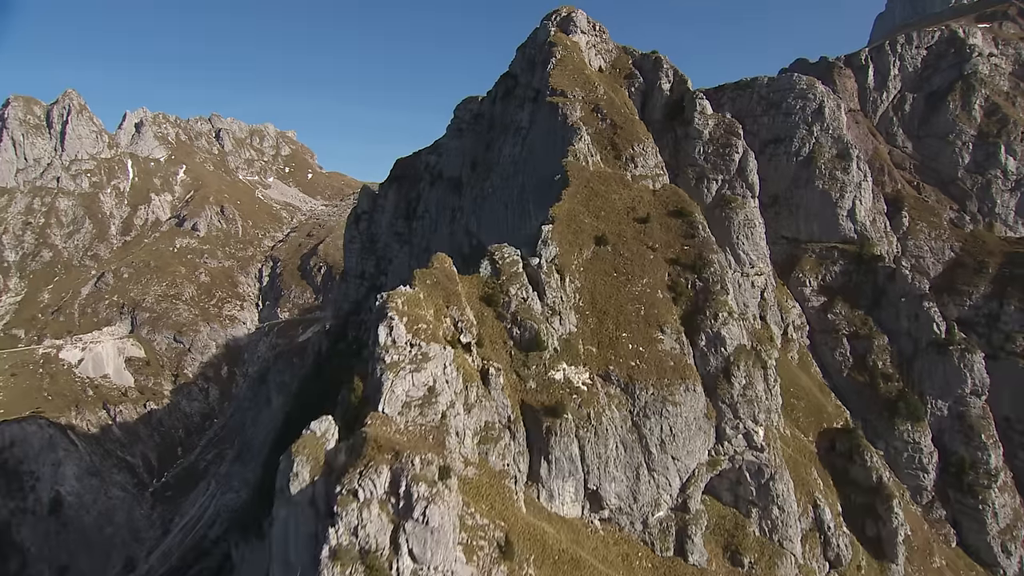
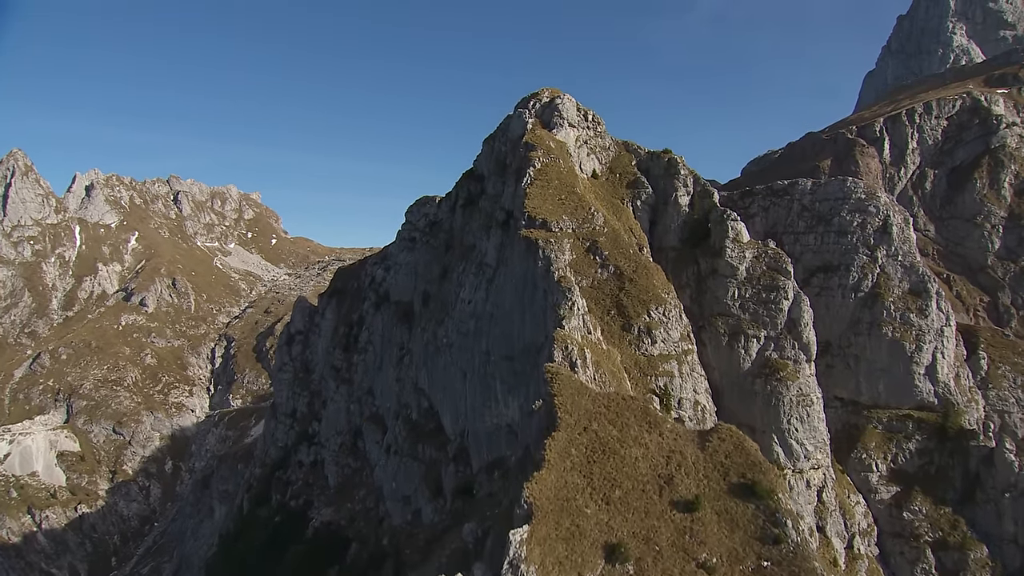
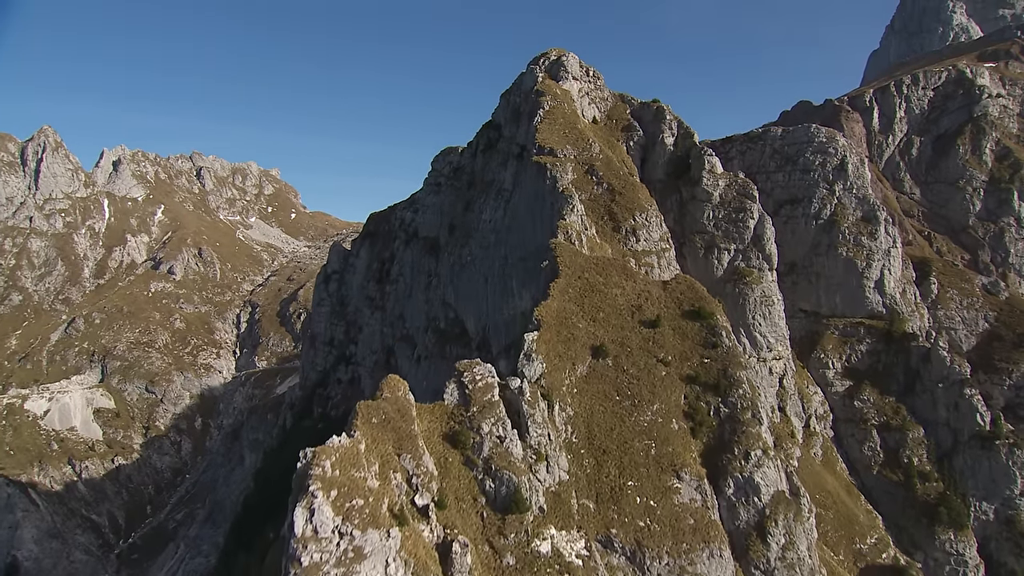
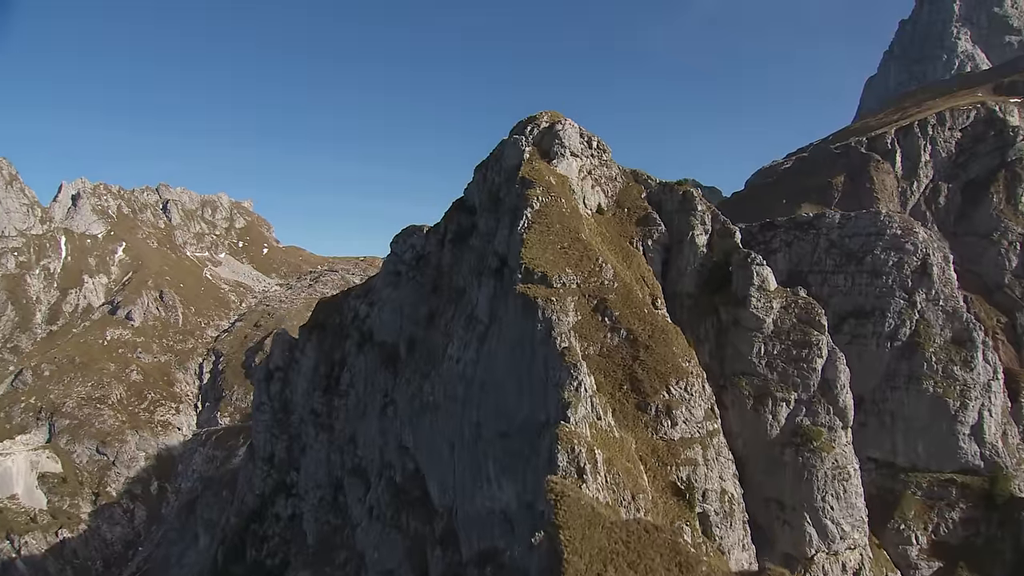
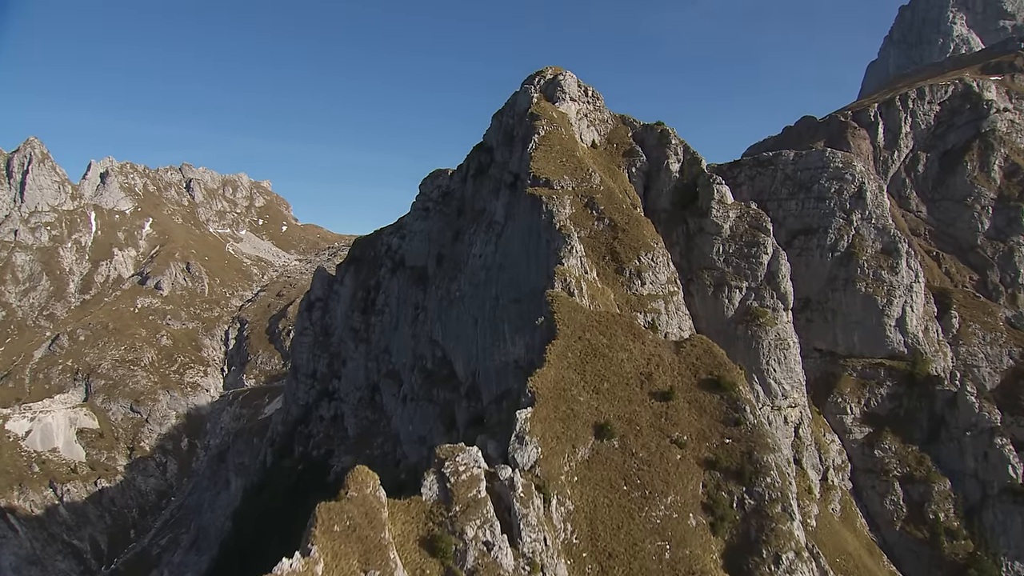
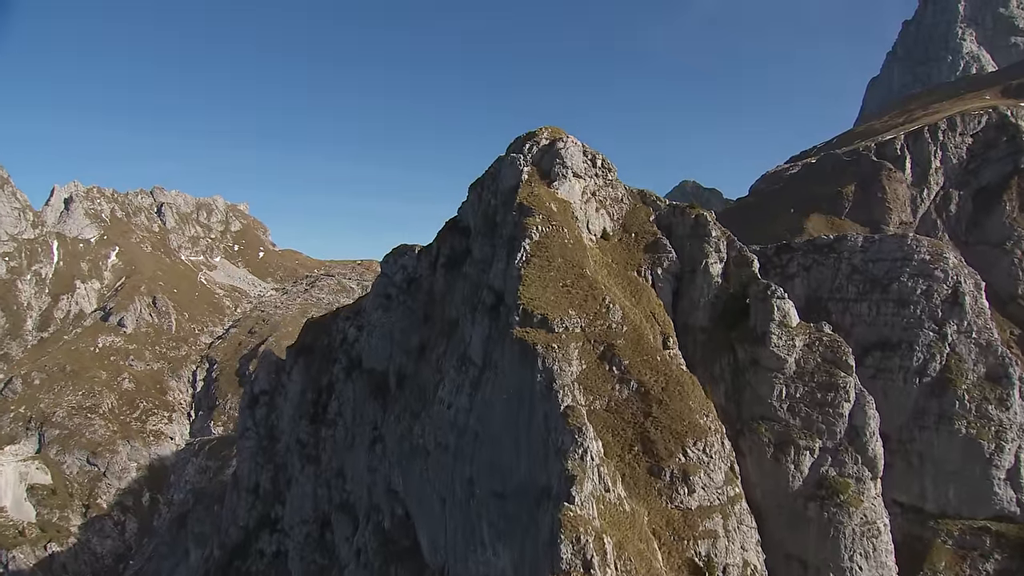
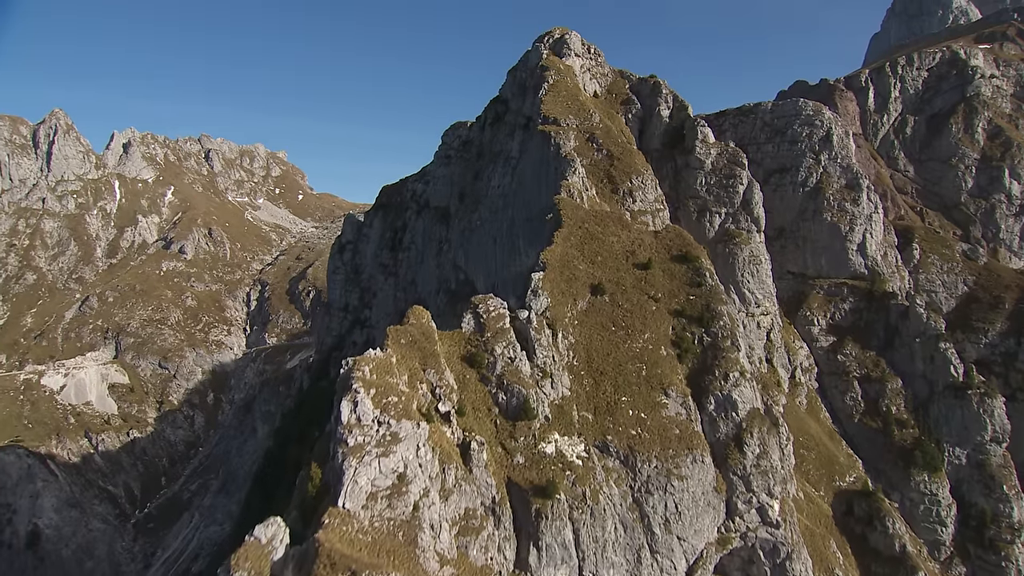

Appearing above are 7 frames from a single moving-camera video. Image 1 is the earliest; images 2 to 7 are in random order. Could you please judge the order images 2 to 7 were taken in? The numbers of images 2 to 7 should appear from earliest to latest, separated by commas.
7, 3, 5, 2, 4, 6
